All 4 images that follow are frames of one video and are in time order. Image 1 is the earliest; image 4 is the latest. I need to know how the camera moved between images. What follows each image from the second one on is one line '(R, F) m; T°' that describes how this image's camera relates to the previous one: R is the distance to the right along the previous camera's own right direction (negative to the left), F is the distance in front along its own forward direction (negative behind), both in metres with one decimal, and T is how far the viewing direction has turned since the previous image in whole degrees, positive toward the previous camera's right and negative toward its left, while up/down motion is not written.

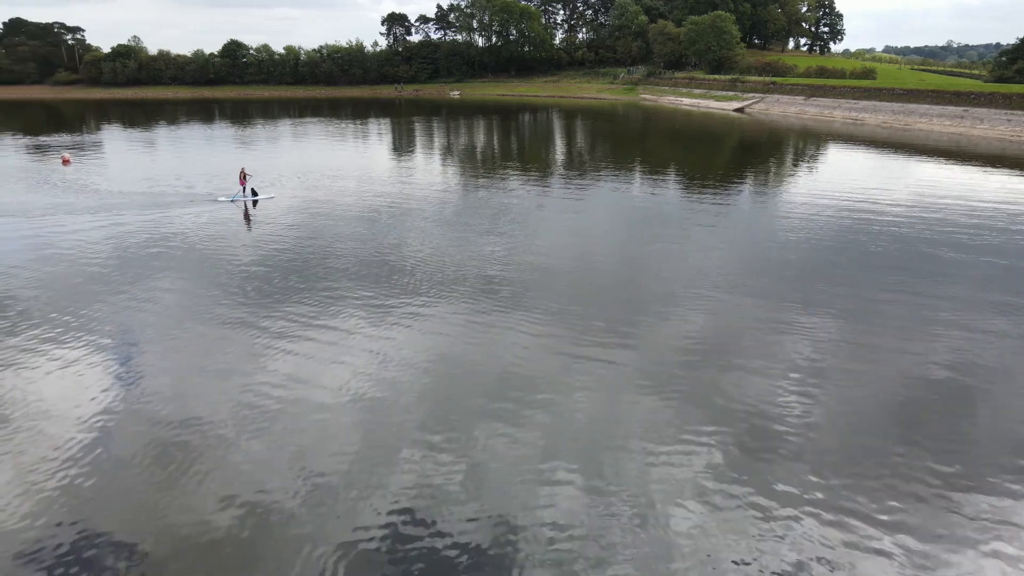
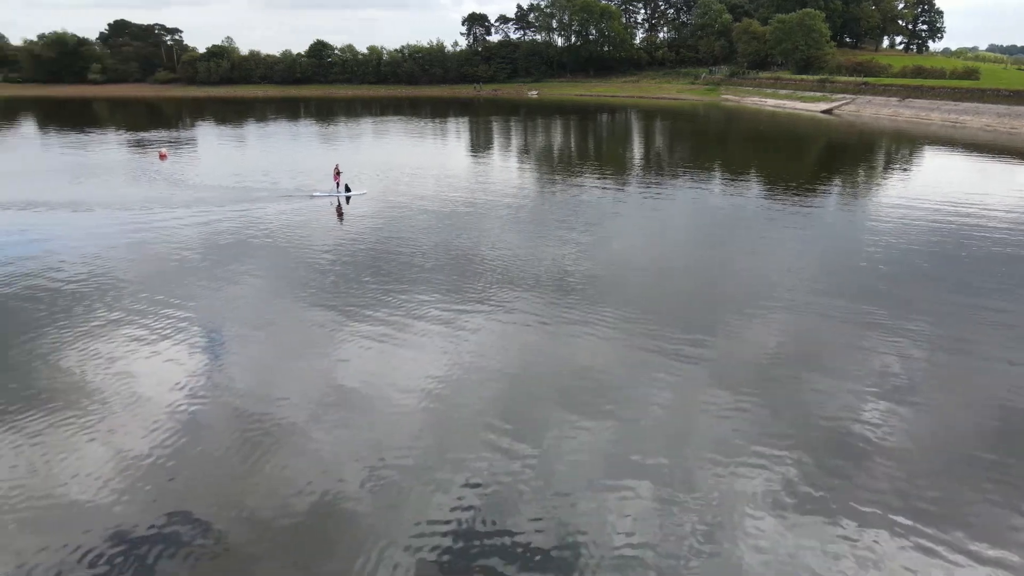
(-0.6, -0.1) m; -5°
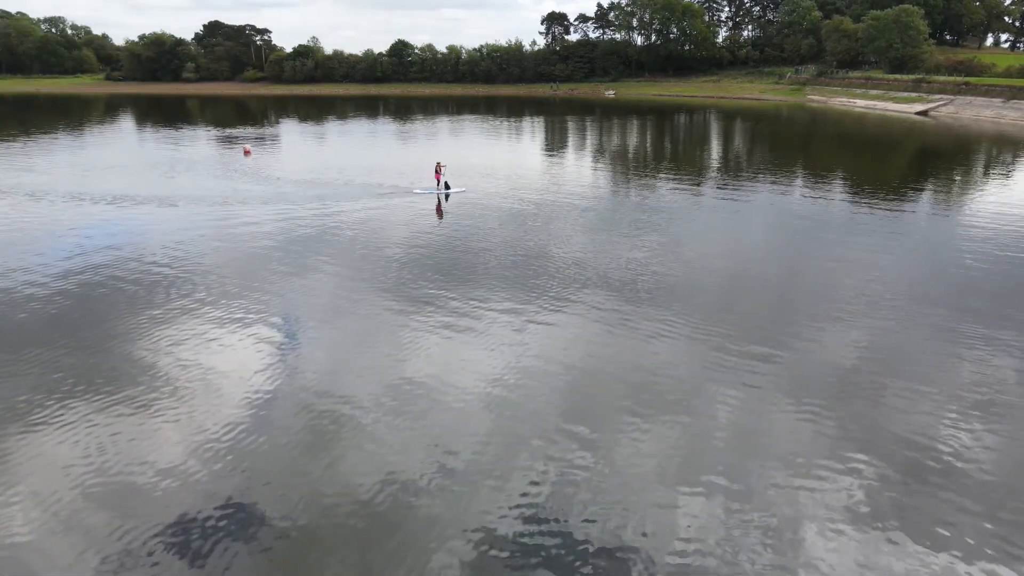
(-0.5, -0.1) m; -5°
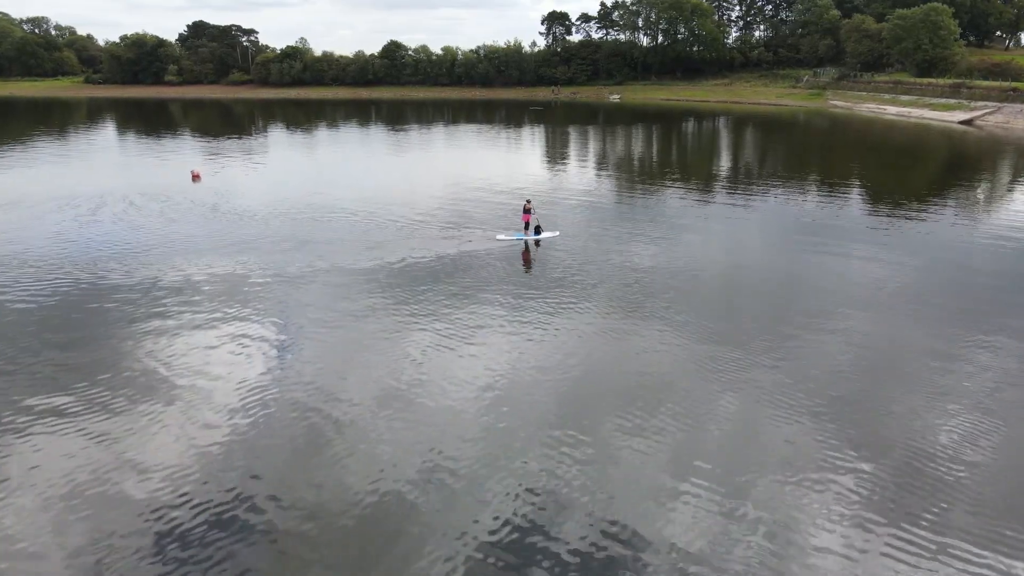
(-0.1, +1.8) m; 0°
